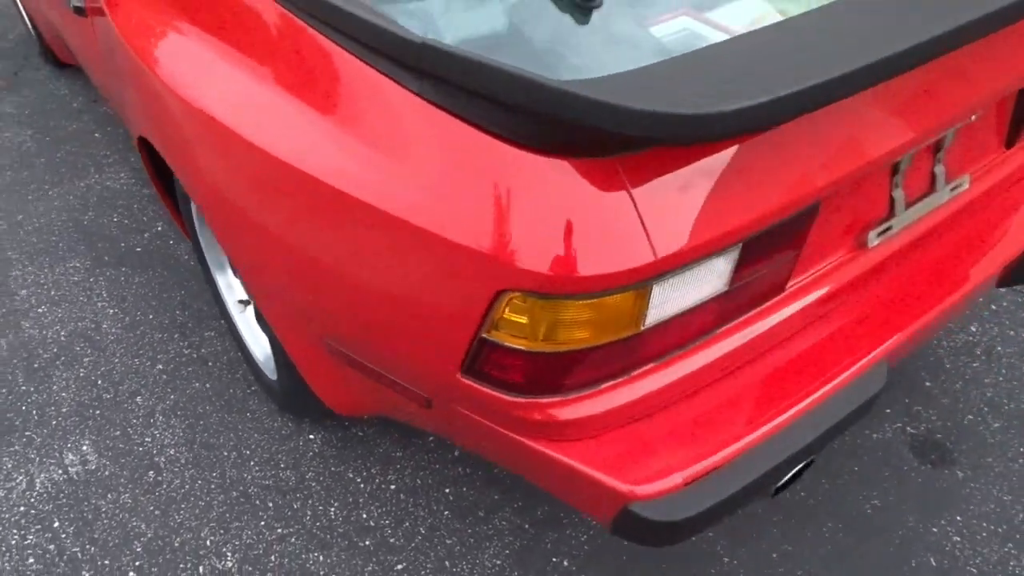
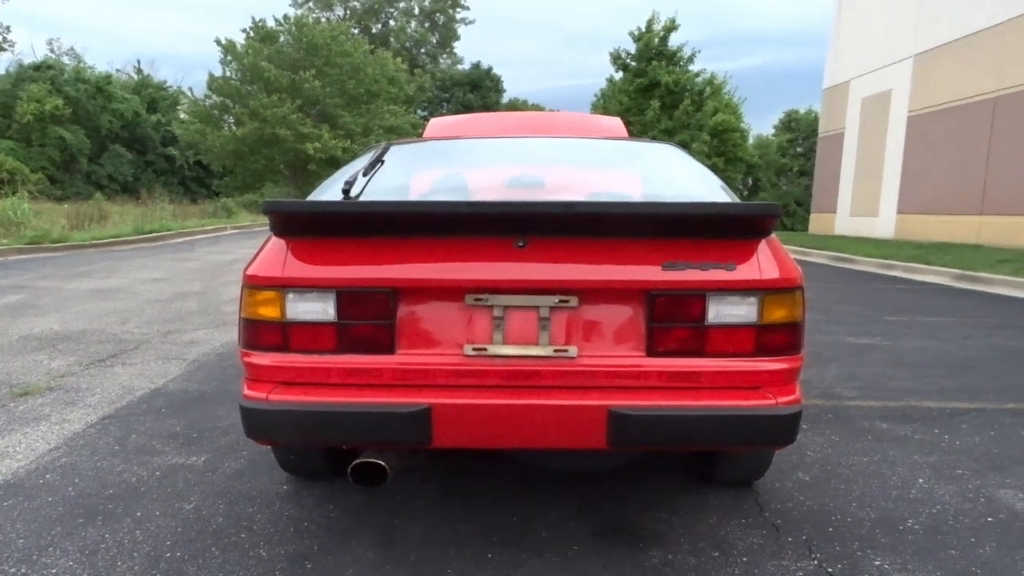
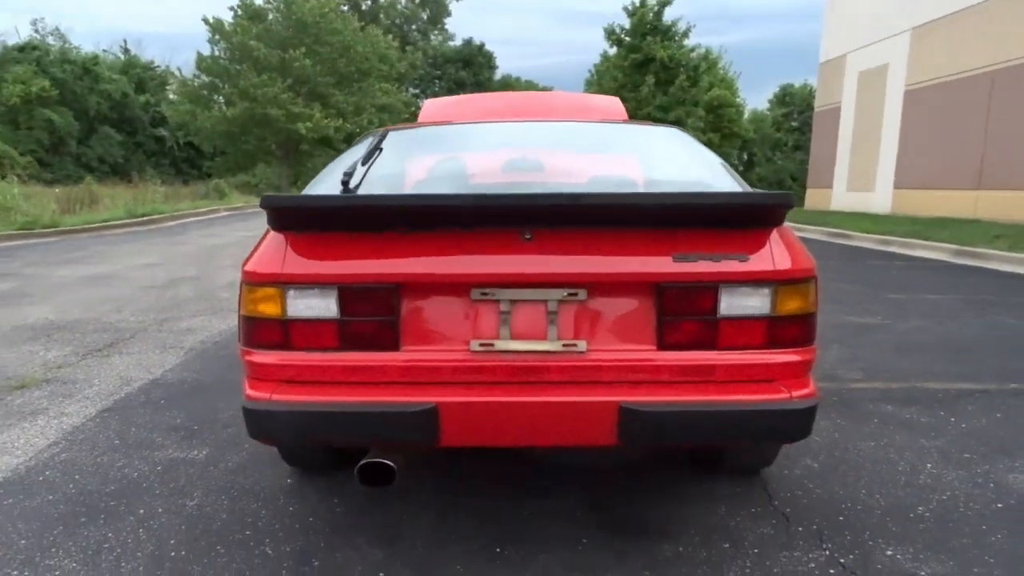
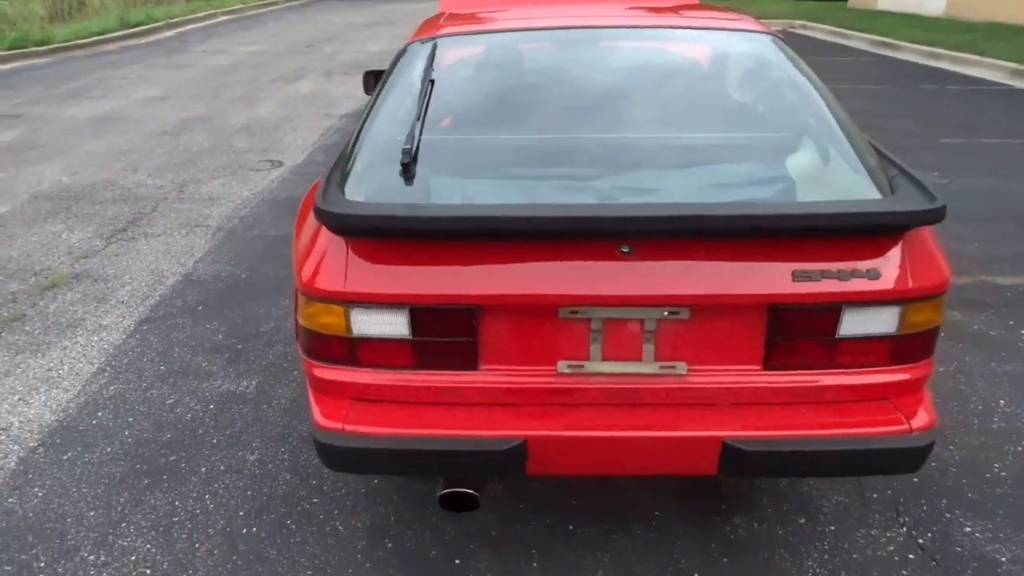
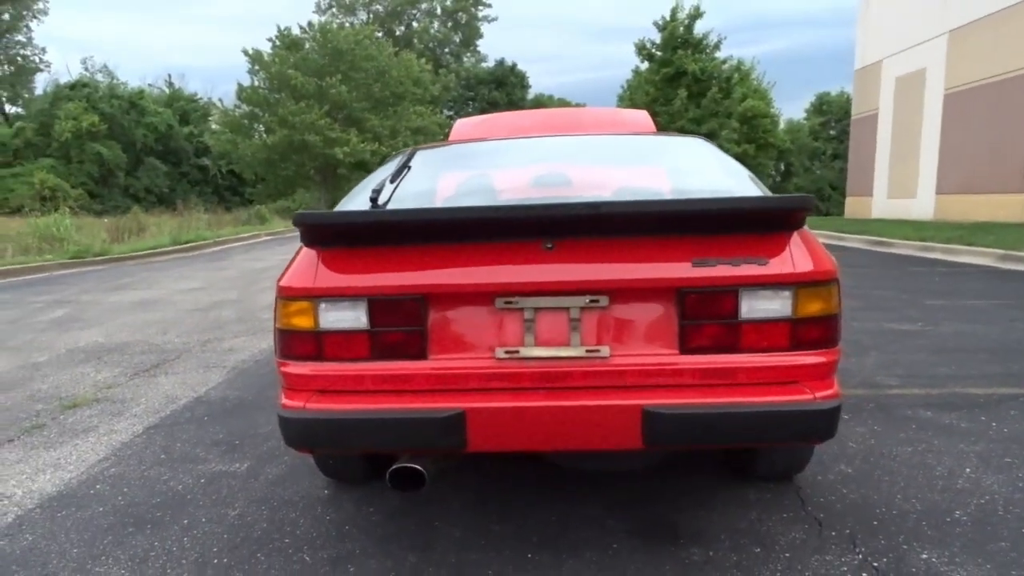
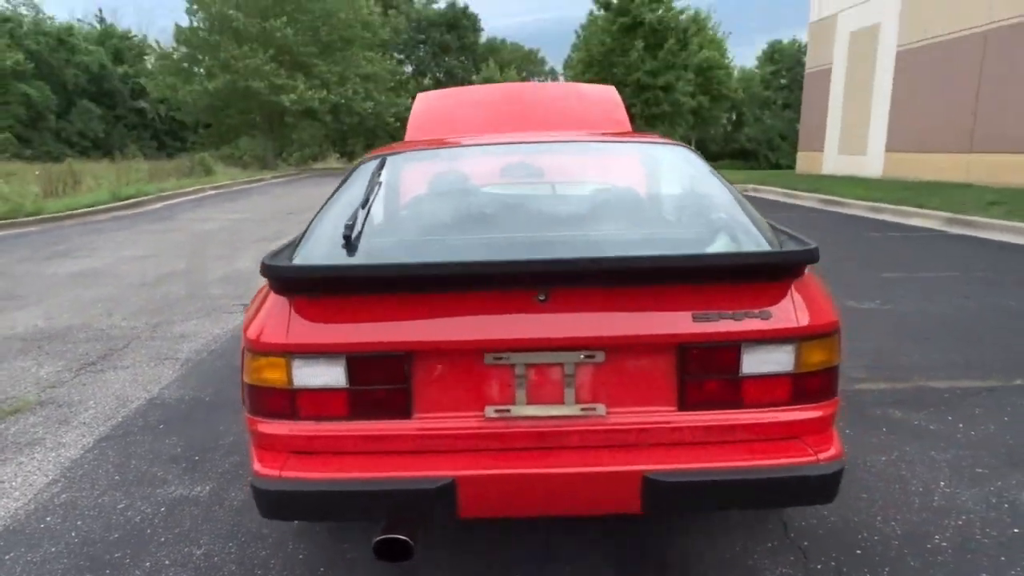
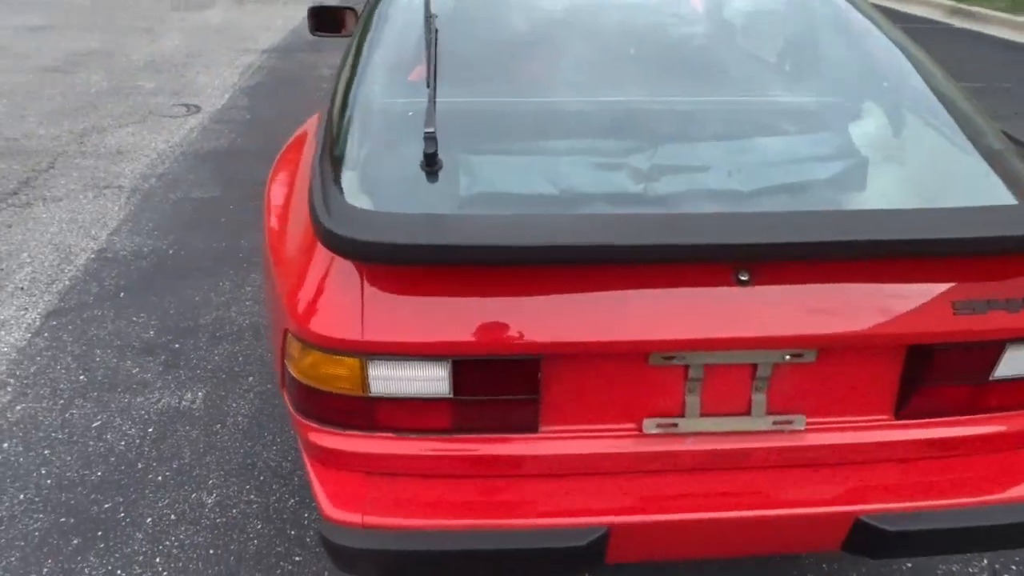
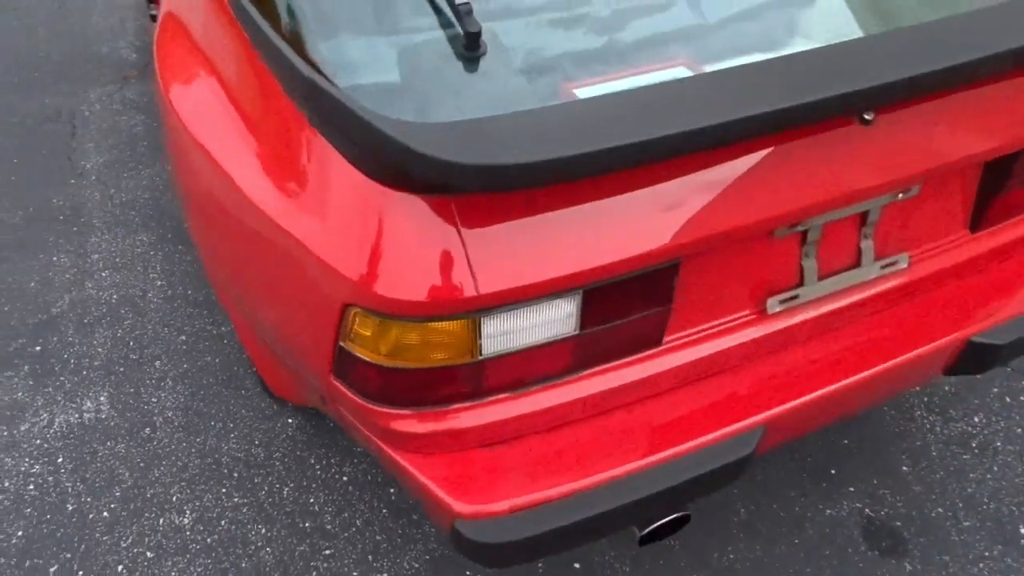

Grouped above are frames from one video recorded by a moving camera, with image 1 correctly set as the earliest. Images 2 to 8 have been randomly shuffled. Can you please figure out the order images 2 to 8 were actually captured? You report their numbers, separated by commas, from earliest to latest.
8, 7, 4, 6, 3, 5, 2
